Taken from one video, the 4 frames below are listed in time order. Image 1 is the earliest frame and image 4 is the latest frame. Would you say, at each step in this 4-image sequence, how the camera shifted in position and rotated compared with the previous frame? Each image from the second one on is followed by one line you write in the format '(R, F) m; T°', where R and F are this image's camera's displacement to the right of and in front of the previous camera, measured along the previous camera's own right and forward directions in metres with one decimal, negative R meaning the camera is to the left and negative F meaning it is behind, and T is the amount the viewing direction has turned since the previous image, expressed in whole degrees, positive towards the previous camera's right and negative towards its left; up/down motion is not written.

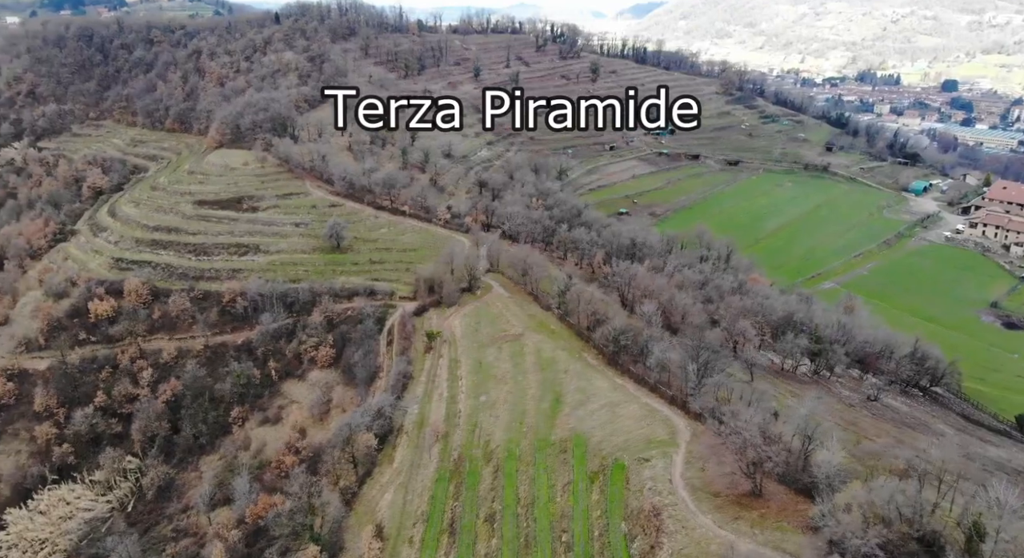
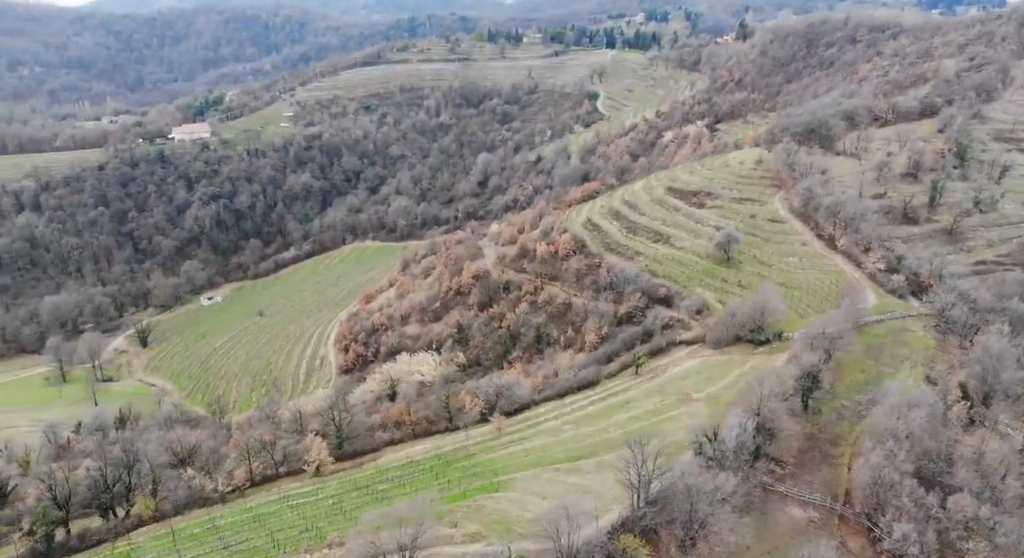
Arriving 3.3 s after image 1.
(+28.0, +17.8) m; -55°
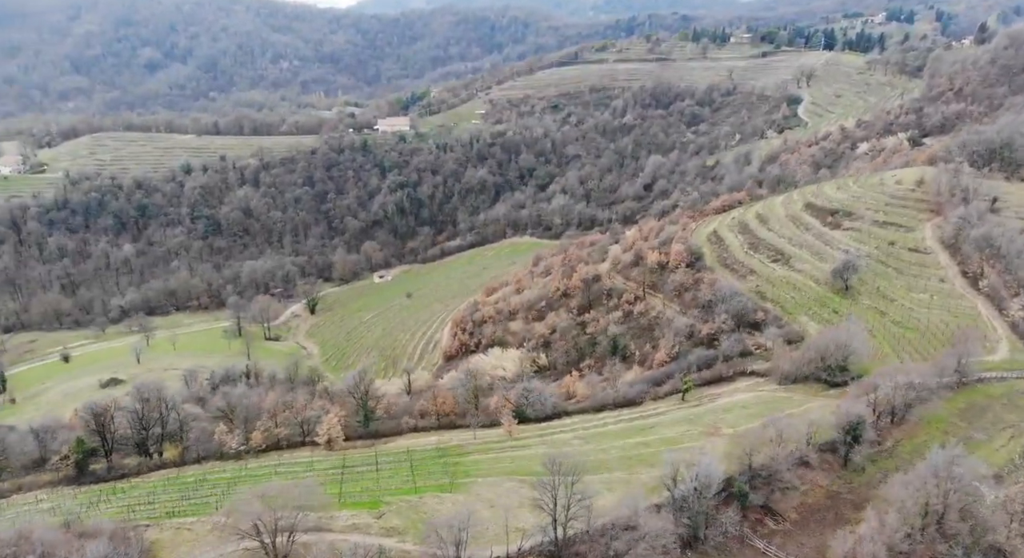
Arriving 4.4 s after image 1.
(+10.0, +1.7) m; -15°
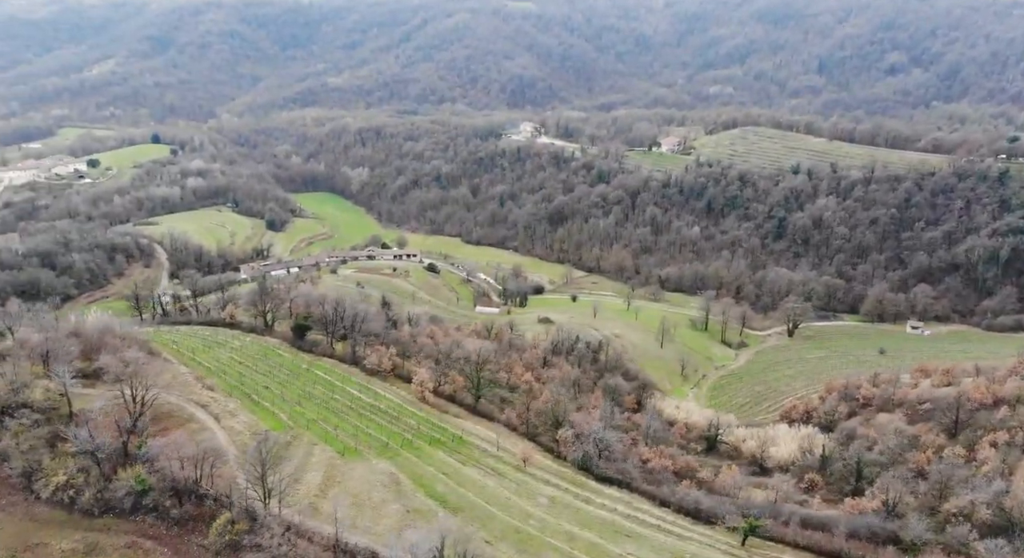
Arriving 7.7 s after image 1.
(+28.7, +14.6) m; -50°
